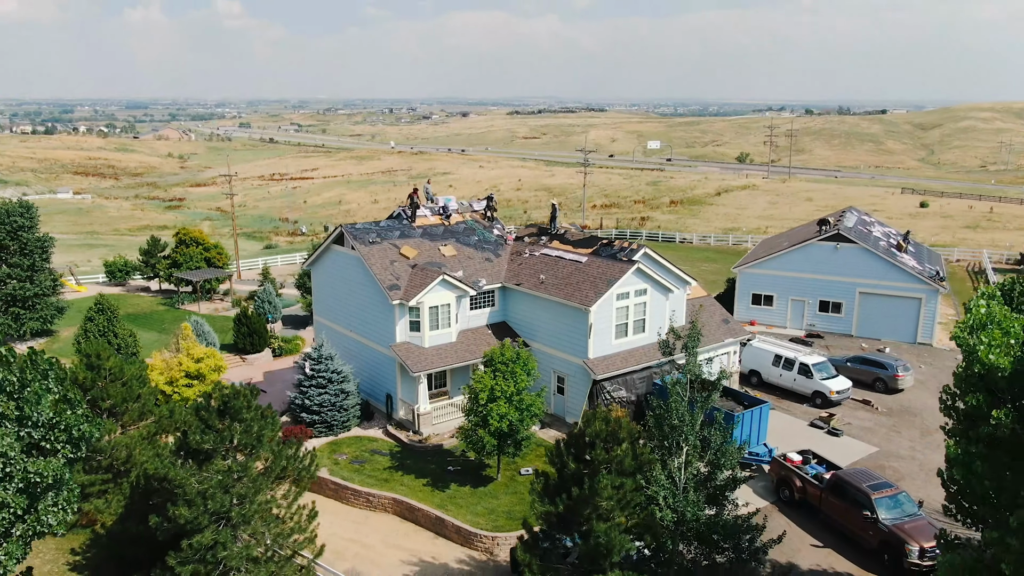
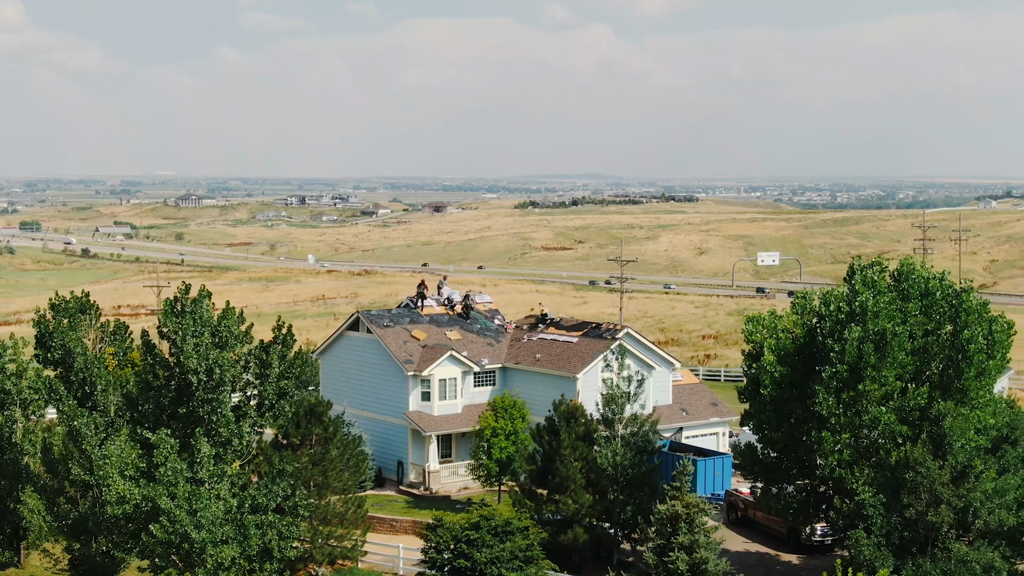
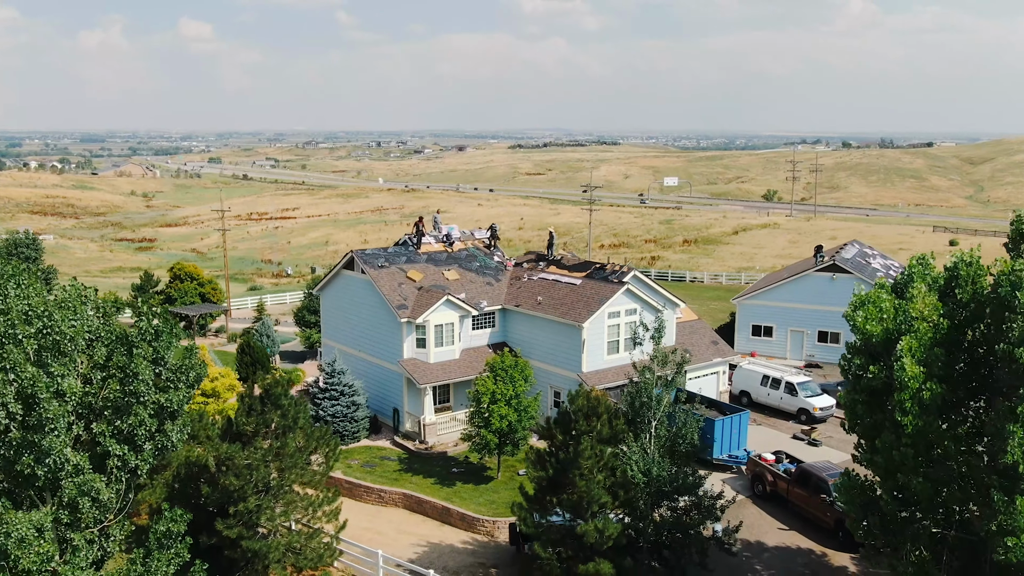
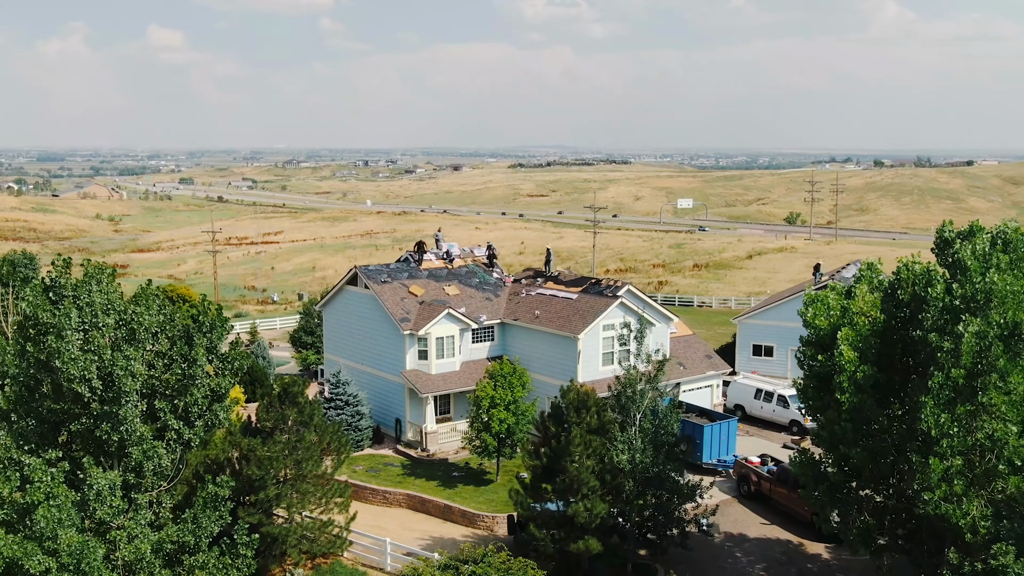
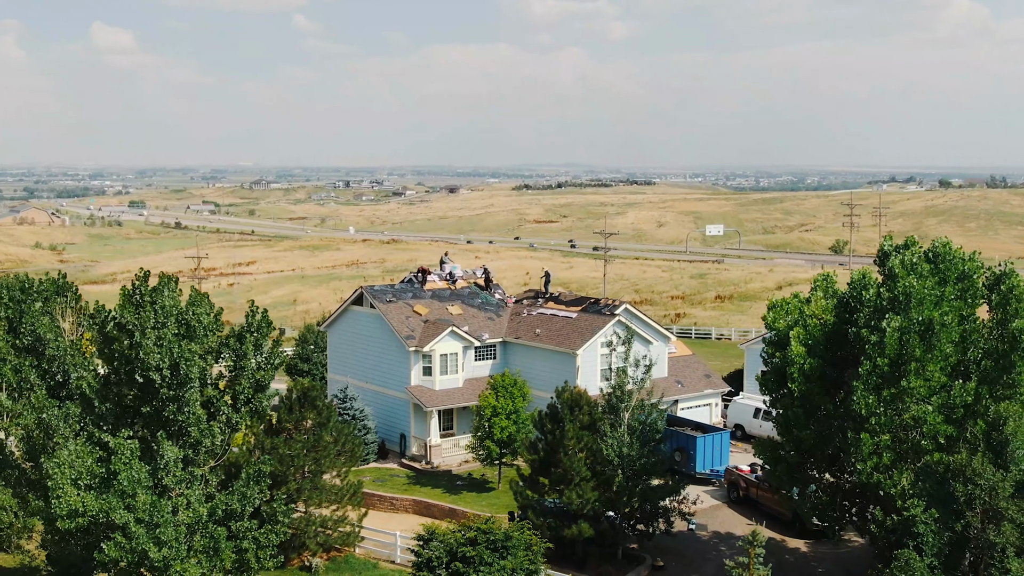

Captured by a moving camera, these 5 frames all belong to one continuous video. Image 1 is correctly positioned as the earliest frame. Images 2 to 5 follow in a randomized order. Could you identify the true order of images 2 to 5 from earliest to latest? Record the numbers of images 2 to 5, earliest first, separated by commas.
3, 4, 5, 2
